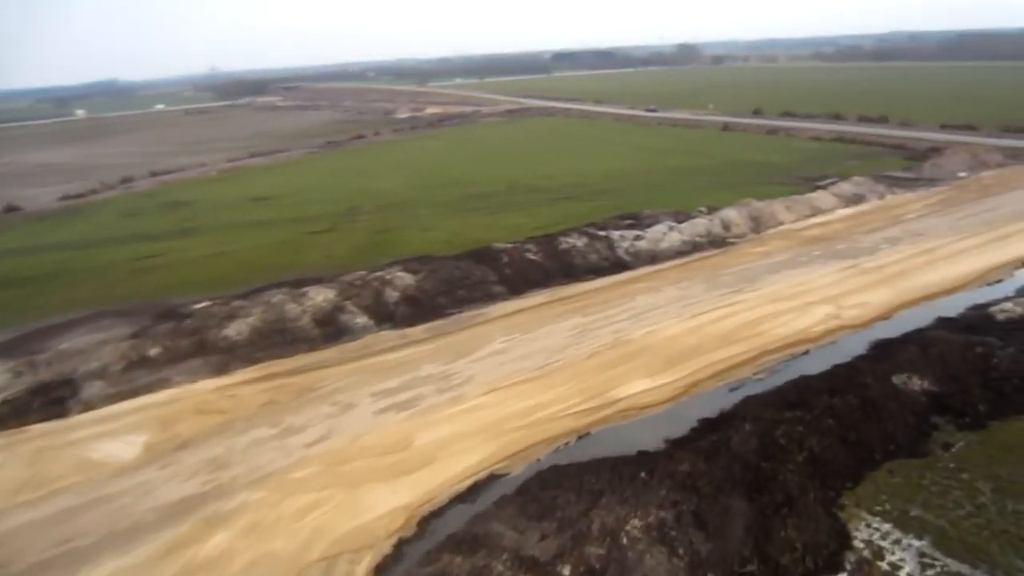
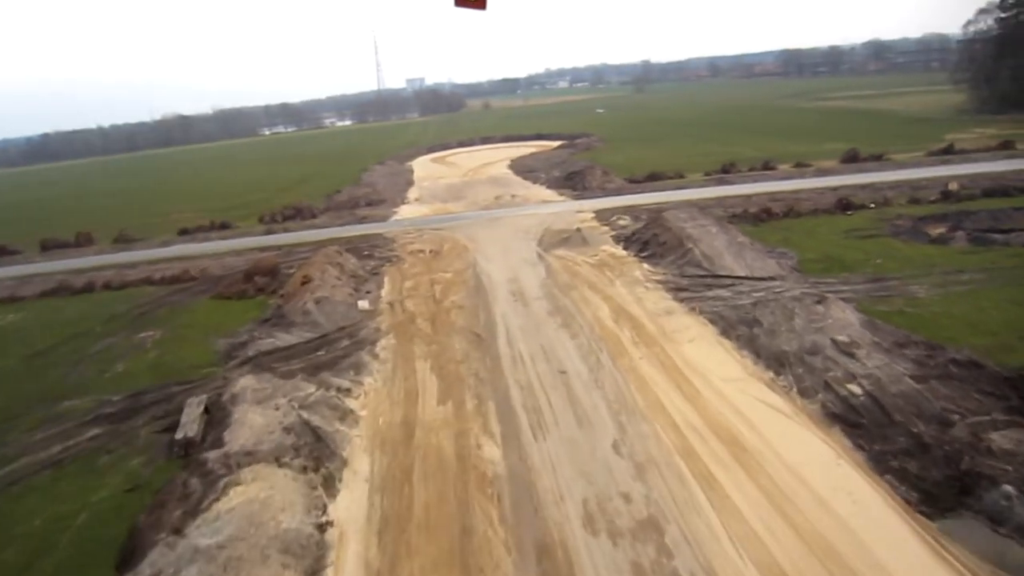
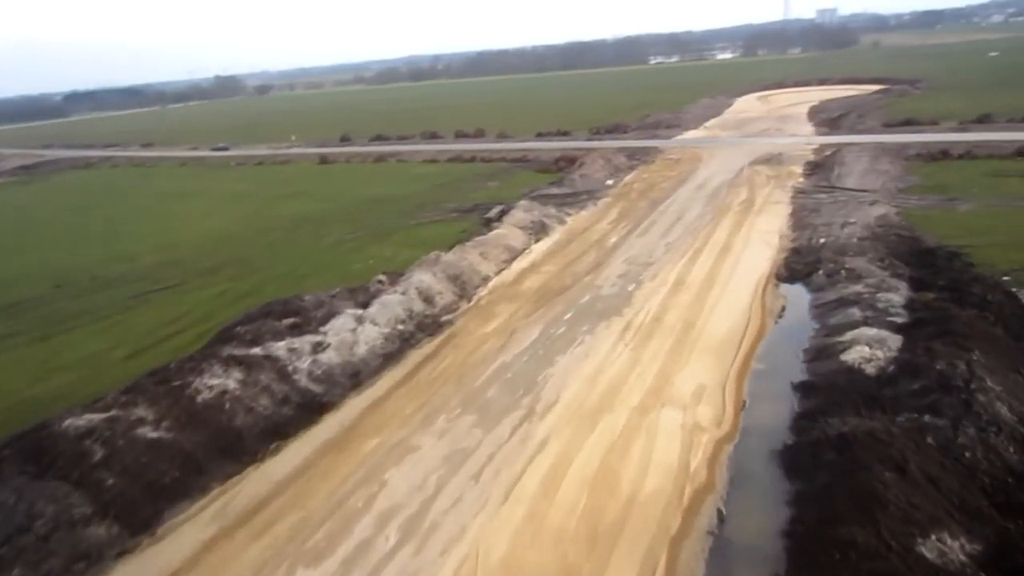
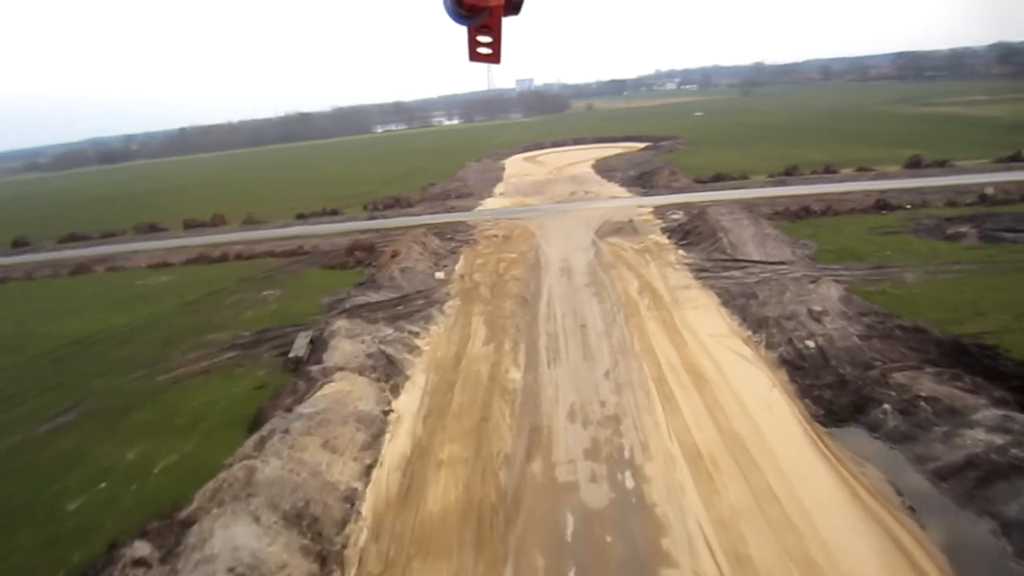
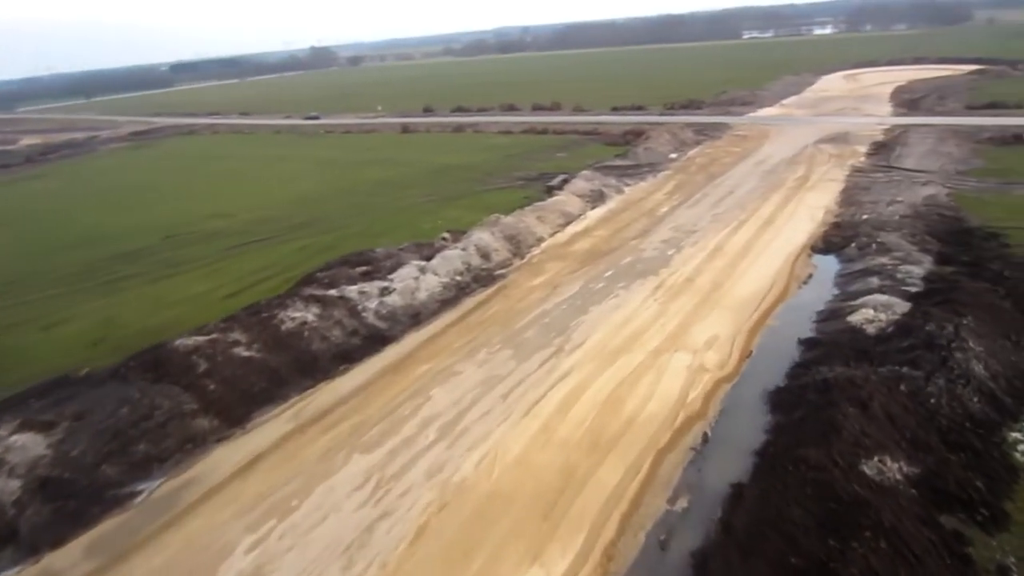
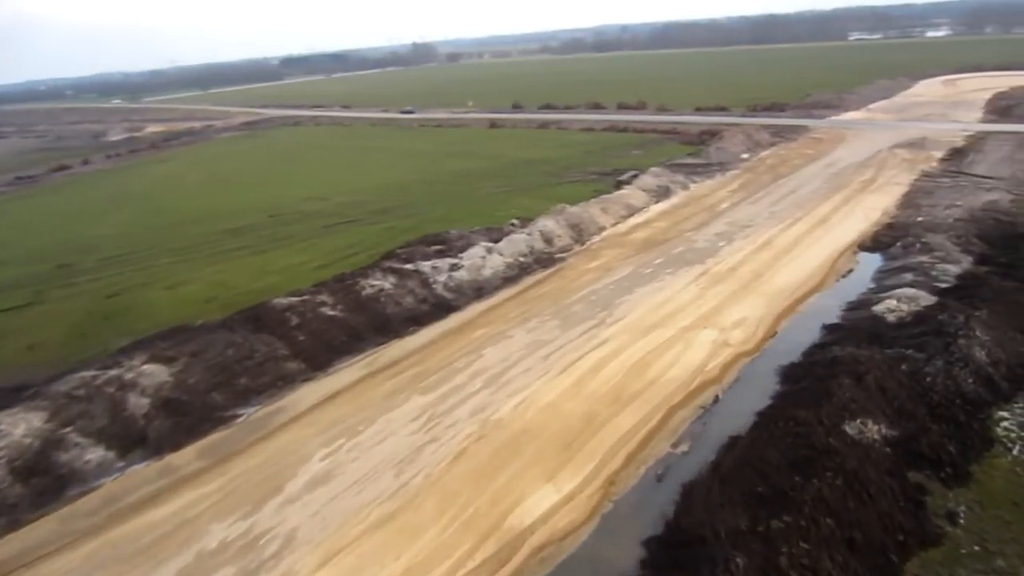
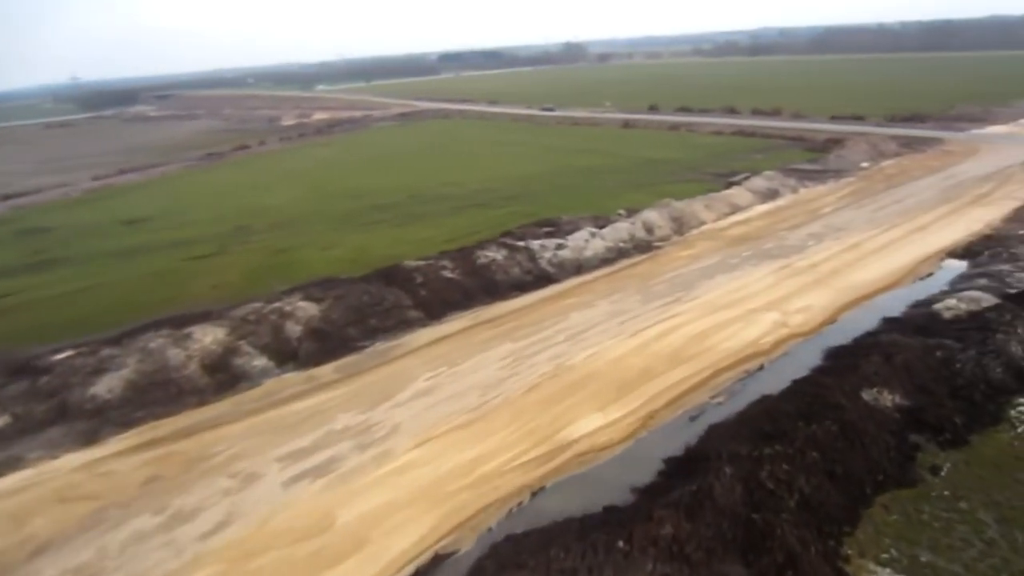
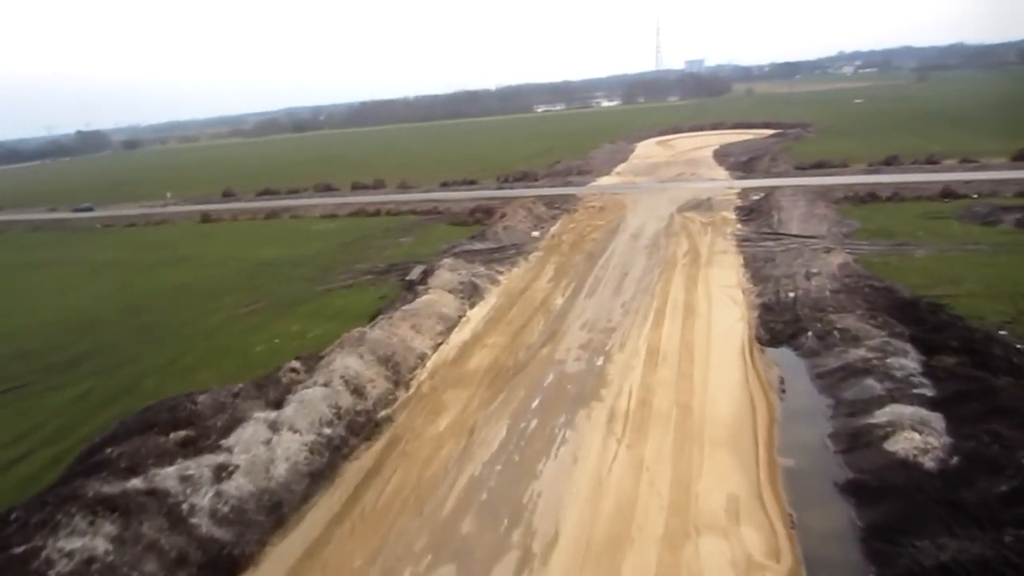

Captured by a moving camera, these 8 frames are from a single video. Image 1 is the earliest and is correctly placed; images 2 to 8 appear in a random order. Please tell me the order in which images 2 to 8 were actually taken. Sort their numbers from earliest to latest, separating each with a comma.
7, 6, 5, 3, 8, 4, 2
